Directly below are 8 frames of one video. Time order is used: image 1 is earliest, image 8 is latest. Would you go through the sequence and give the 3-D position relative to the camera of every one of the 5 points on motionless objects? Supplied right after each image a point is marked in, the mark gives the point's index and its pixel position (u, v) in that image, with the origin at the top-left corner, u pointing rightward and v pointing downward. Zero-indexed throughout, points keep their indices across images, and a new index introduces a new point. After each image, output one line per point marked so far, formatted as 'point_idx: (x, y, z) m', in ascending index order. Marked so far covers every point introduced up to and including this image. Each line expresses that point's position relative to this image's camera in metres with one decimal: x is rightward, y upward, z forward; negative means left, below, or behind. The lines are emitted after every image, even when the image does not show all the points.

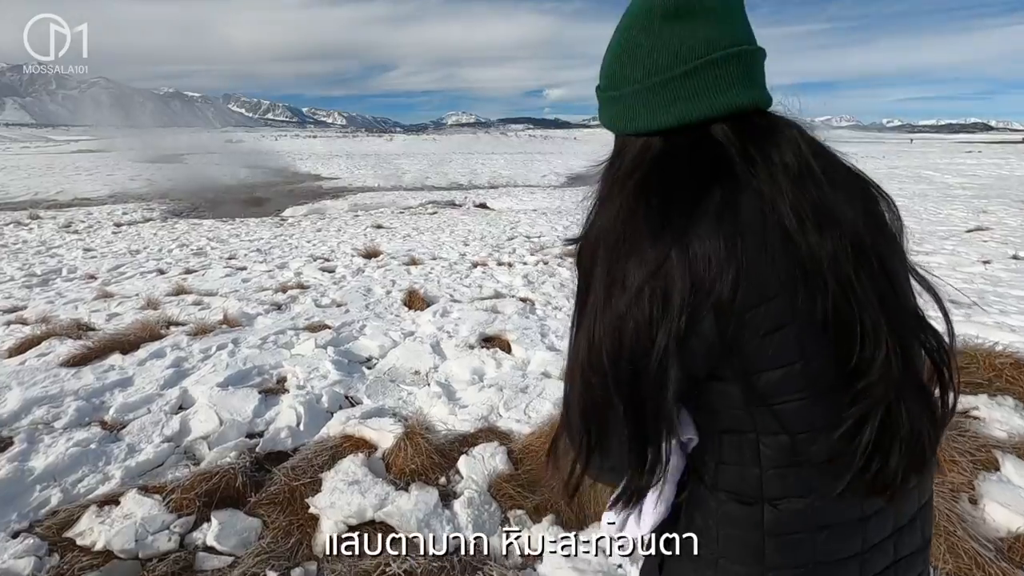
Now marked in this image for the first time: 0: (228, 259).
0: (-5.4, +0.5, +10.0) m
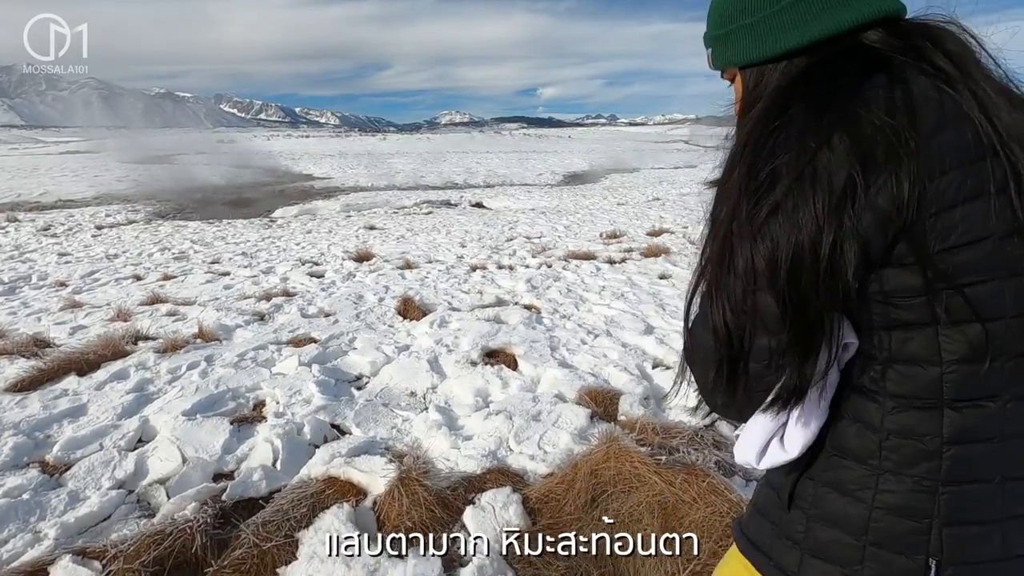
0: (-5.4, +0.4, +9.4) m
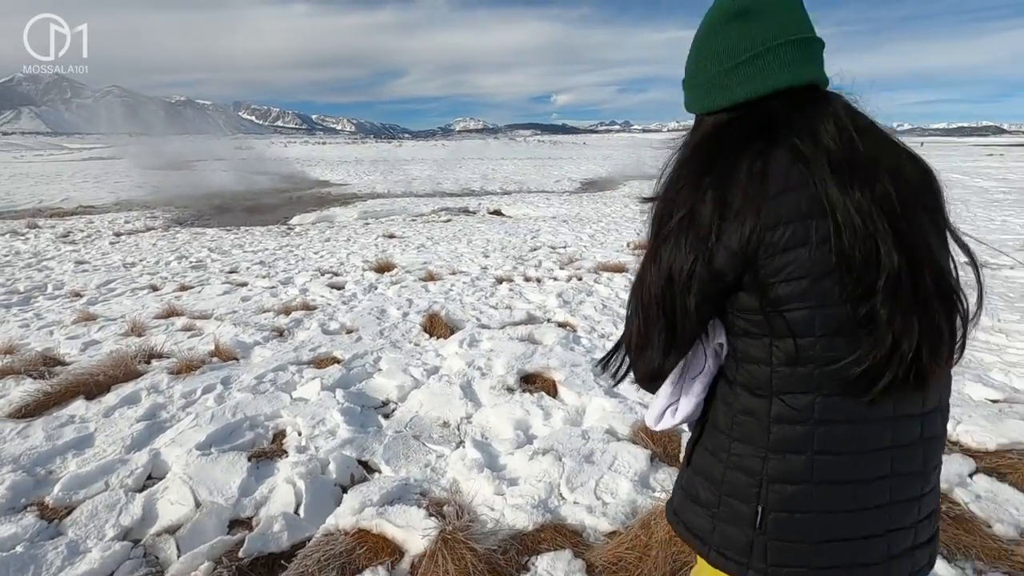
0: (-4.9, +0.2, +9.2) m
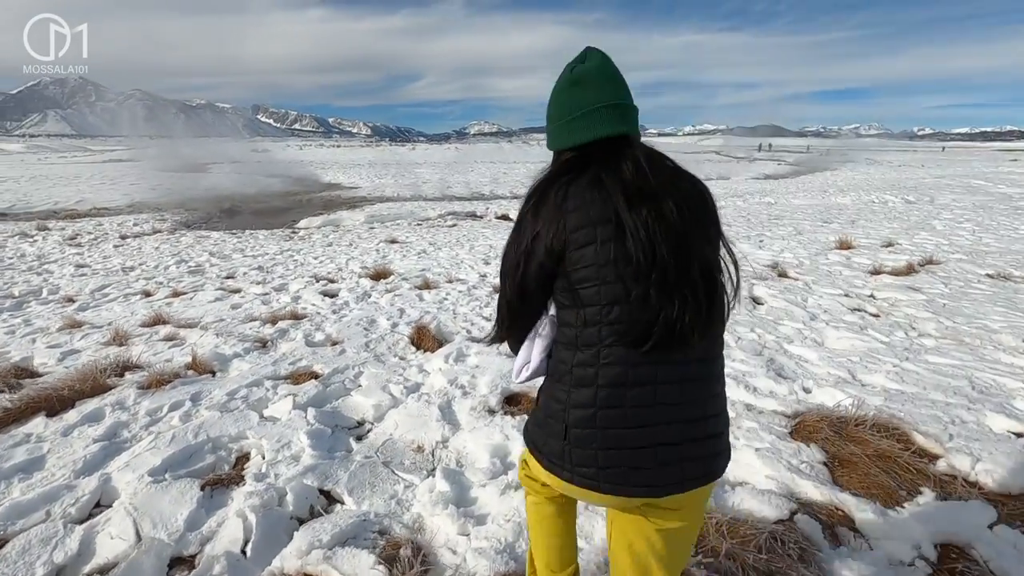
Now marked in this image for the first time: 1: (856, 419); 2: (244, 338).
0: (-4.9, +0.2, +9.0) m
1: (+2.2, -0.9, +3.4) m
2: (-2.9, -0.5, +5.7) m
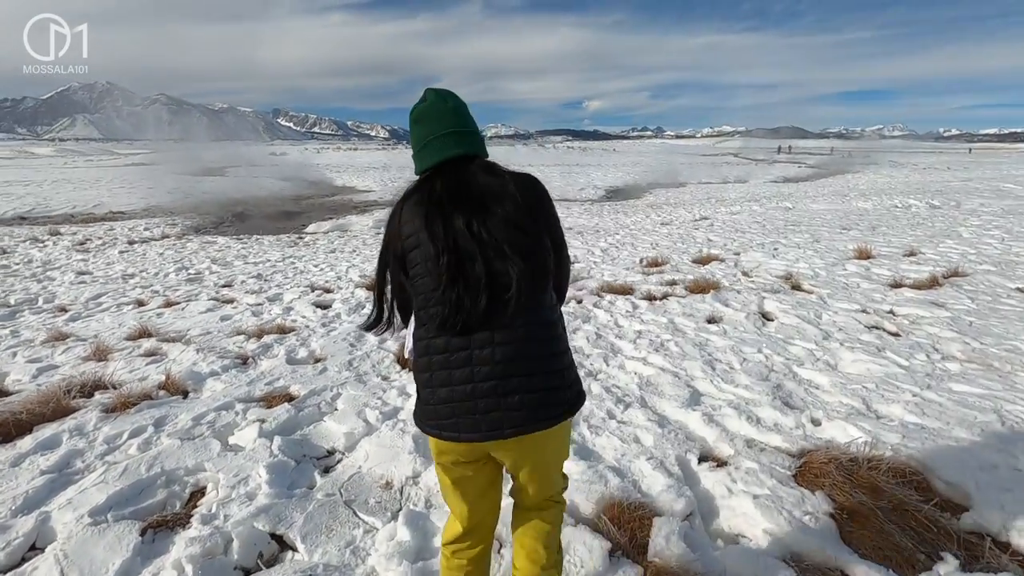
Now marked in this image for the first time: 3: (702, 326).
0: (-4.9, 0.0, +8.9) m
1: (+2.1, -1.0, +3.1) m
2: (-3.0, -0.7, +5.5) m
3: (+2.1, -0.4, +6.0) m
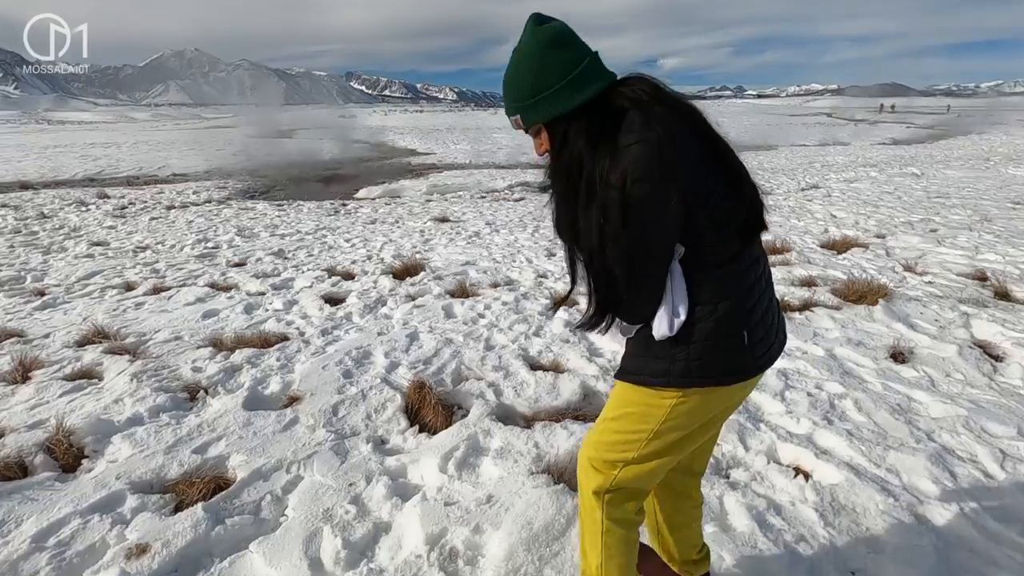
0: (-4.0, +0.3, +7.4) m
1: (+2.2, -1.3, +0.9) m
2: (-2.5, -0.7, +3.9) m
3: (+2.6, -0.6, +3.7) m
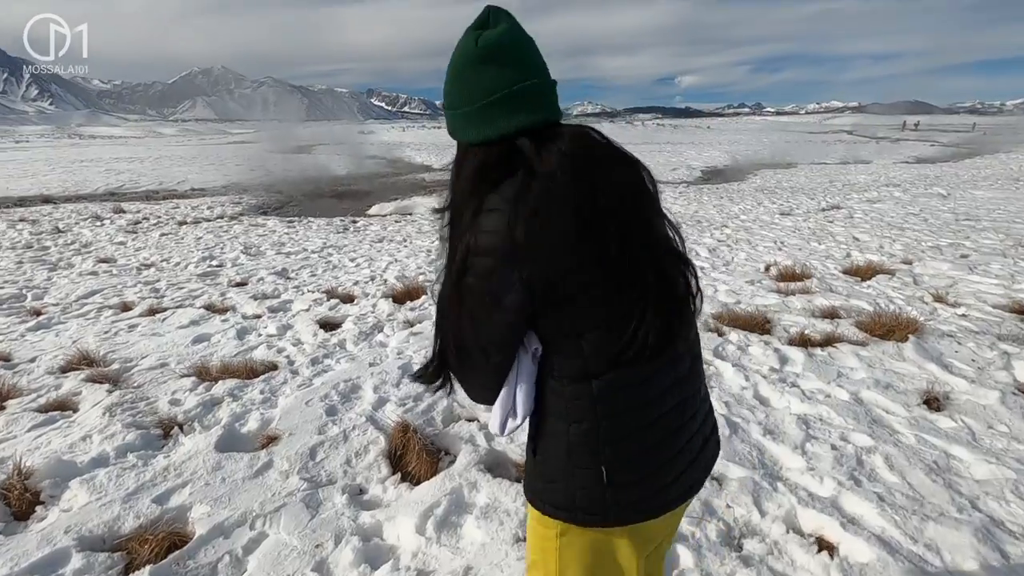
0: (-3.9, 0.0, +7.3) m
1: (+2.1, -1.5, +0.6) m
2: (-2.5, -0.9, +3.7) m
3: (+2.6, -0.8, +3.4) m
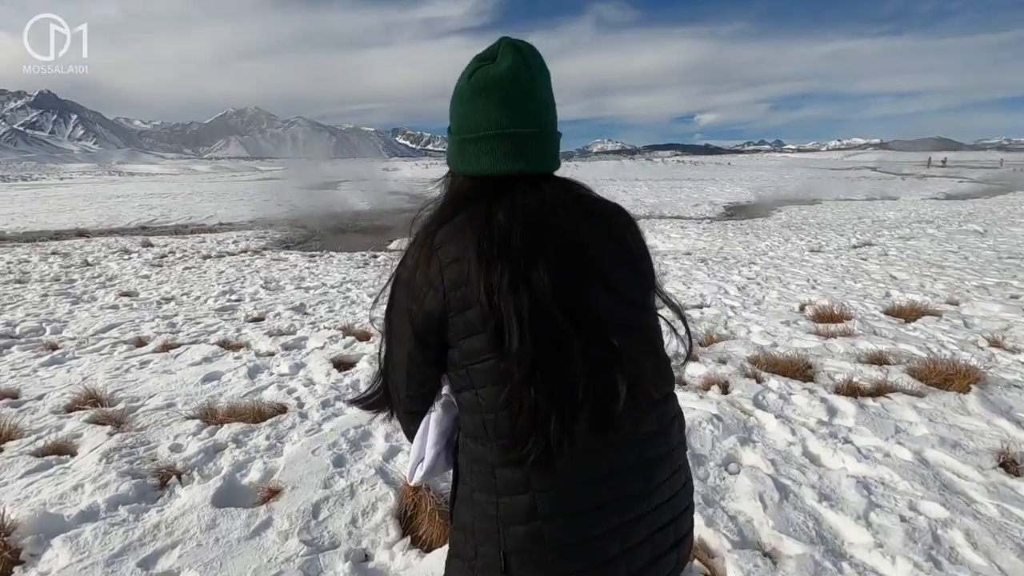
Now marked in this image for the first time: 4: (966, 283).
0: (-3.6, -0.5, +7.2) m
1: (+2.1, -1.6, +0.1) m
2: (-2.4, -1.1, +3.4) m
3: (+2.7, -1.1, +3.0) m
4: (+7.3, +0.1, +8.5) m
